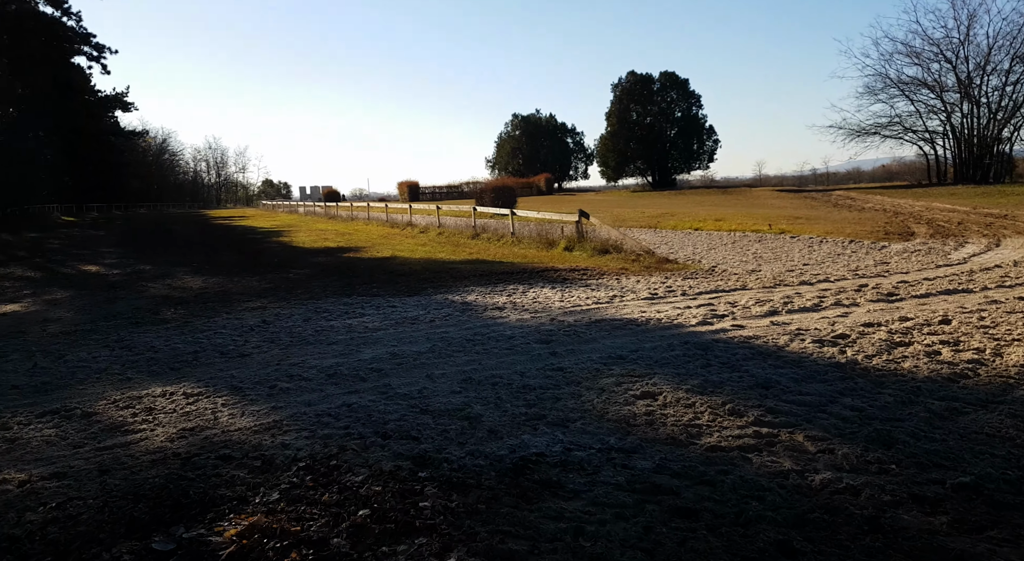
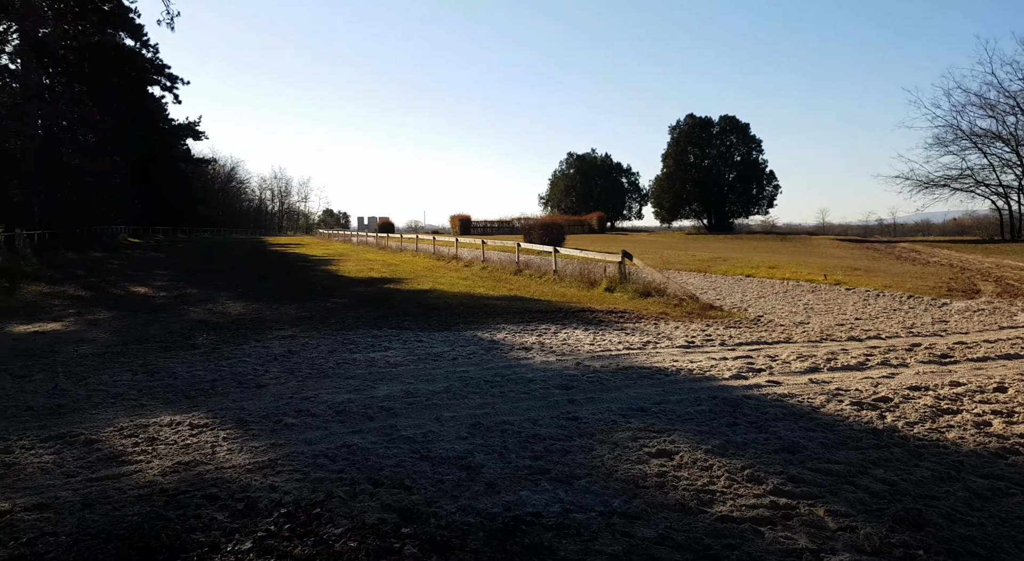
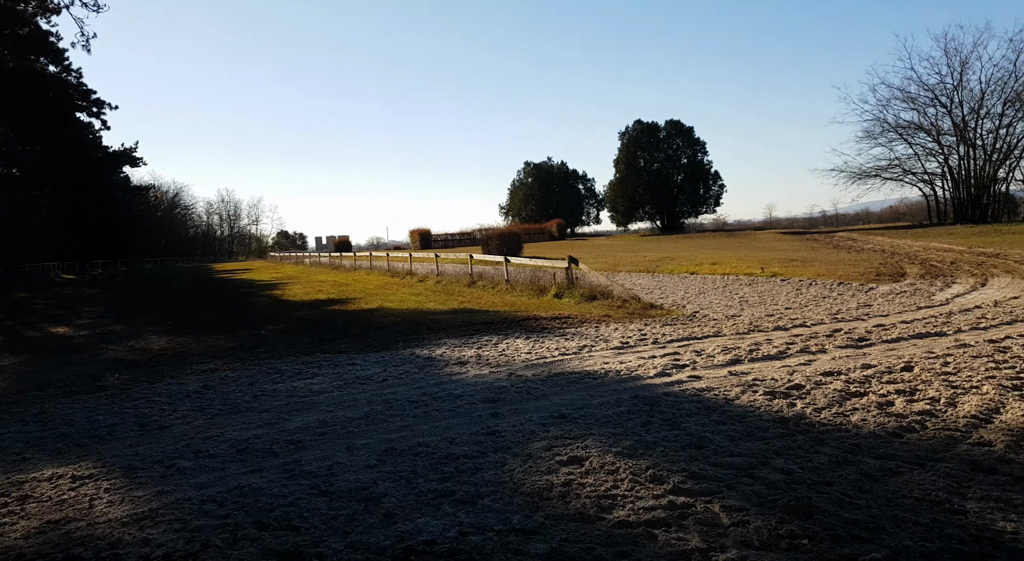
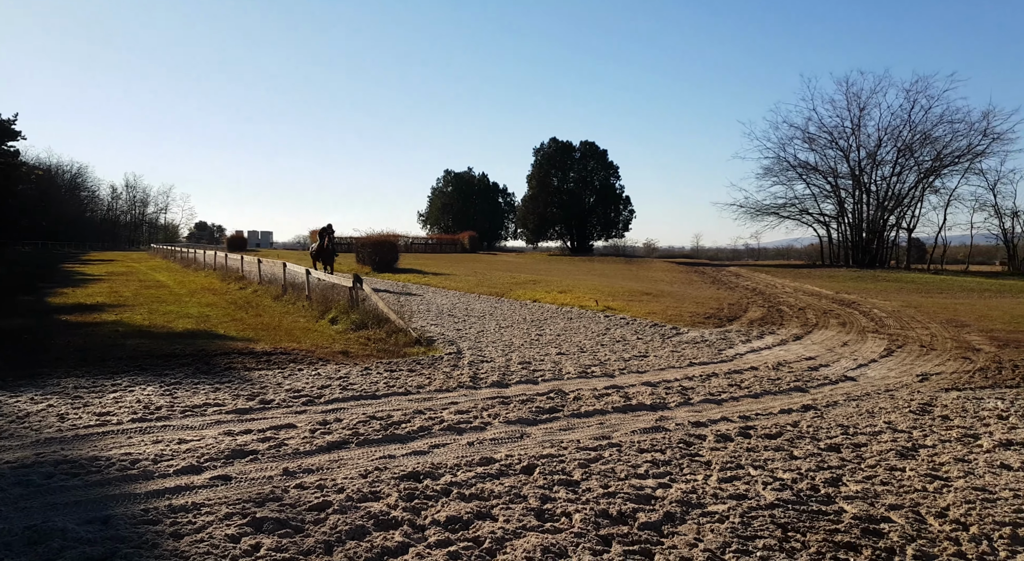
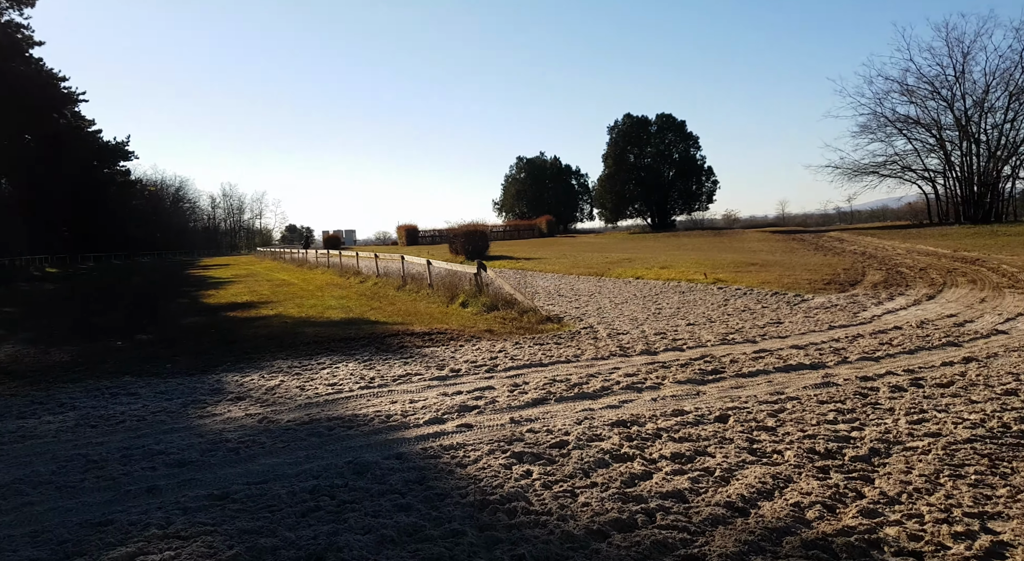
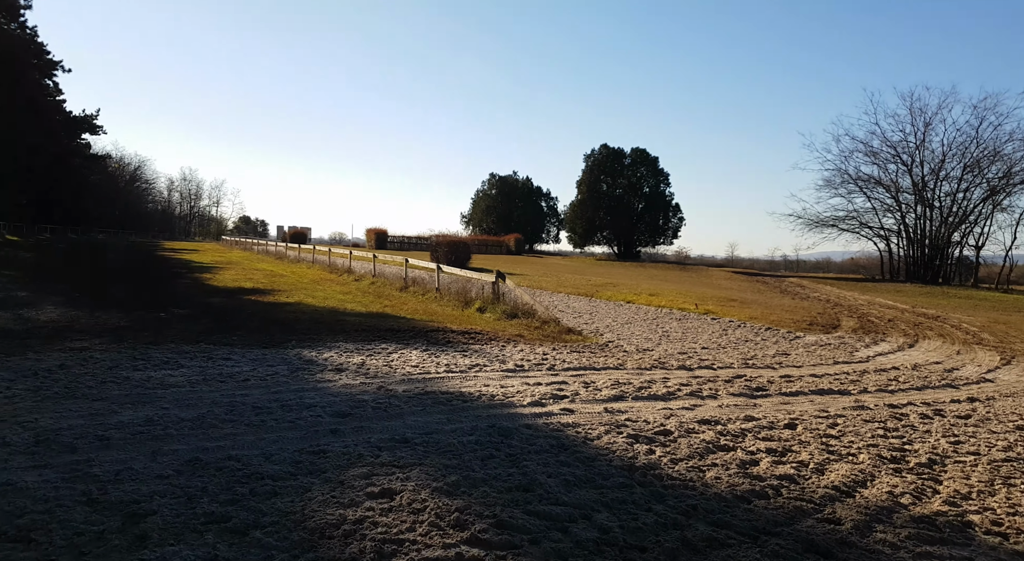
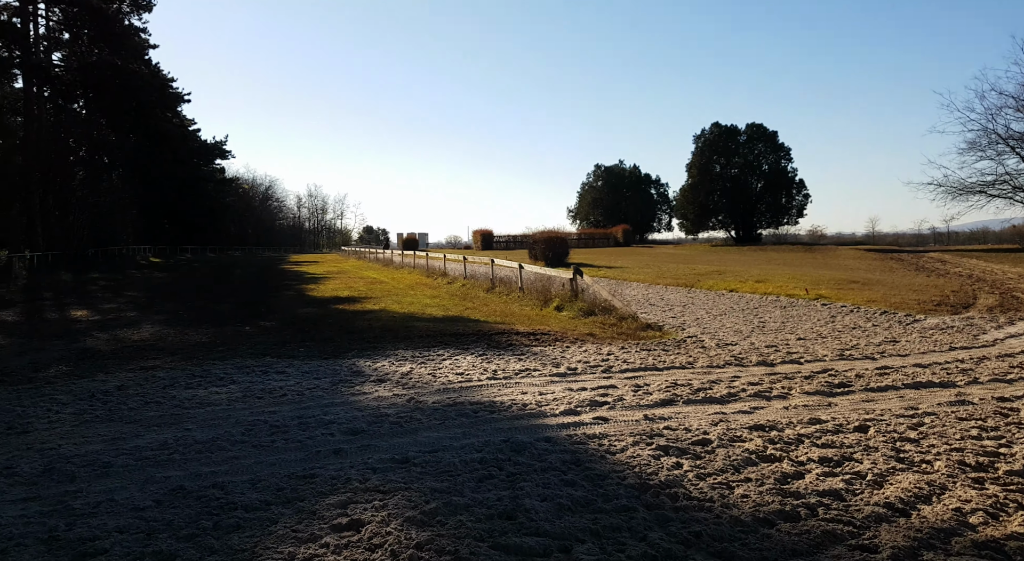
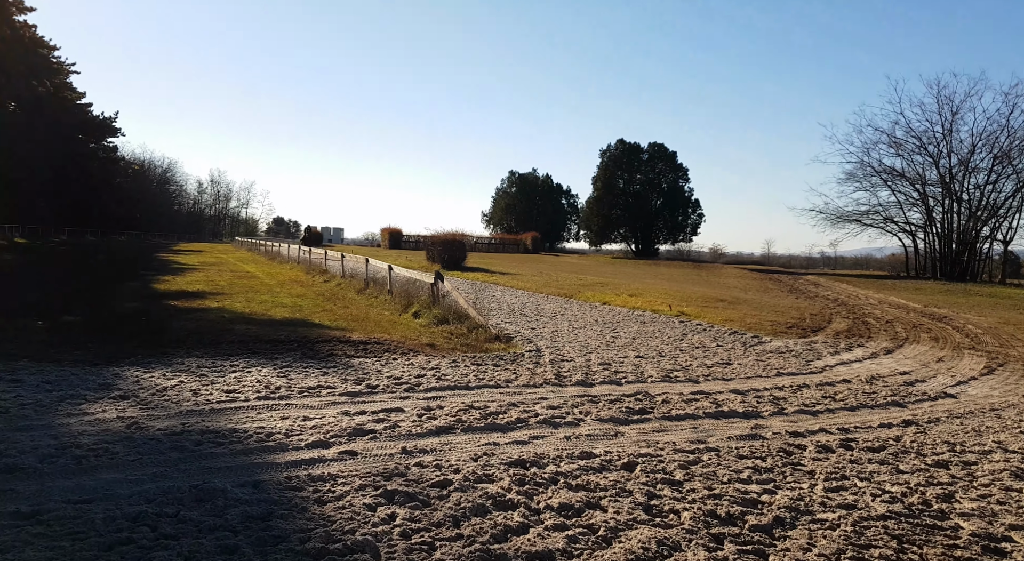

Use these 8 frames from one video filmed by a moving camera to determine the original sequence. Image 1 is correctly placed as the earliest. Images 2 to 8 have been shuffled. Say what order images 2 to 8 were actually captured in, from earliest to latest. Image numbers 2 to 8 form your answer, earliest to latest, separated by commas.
2, 3, 6, 7, 5, 8, 4
